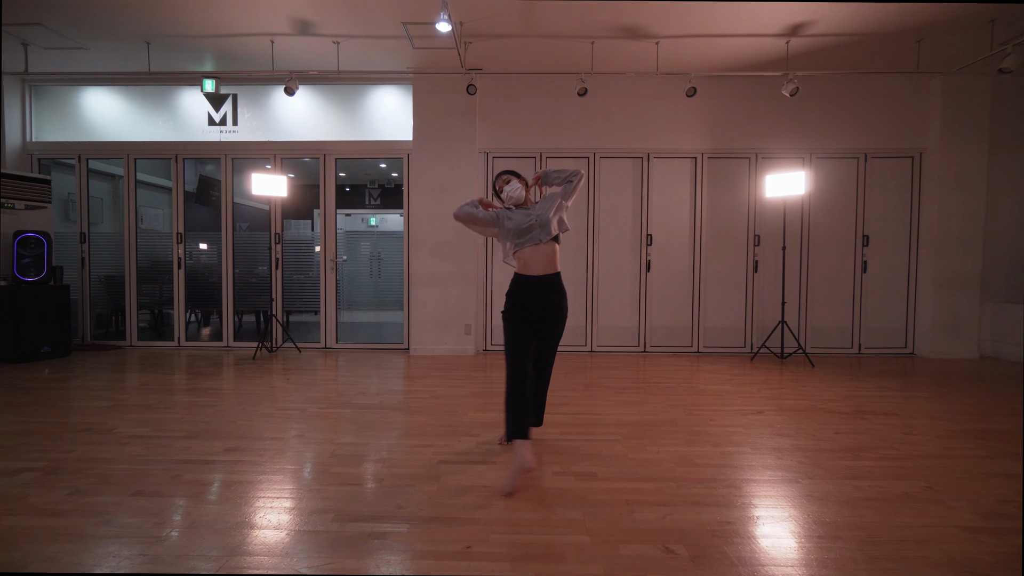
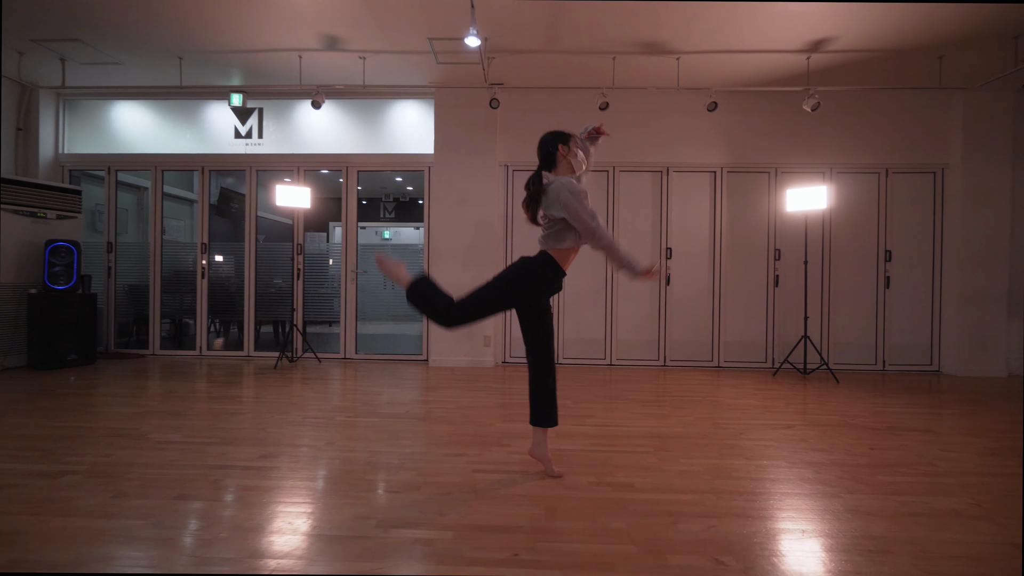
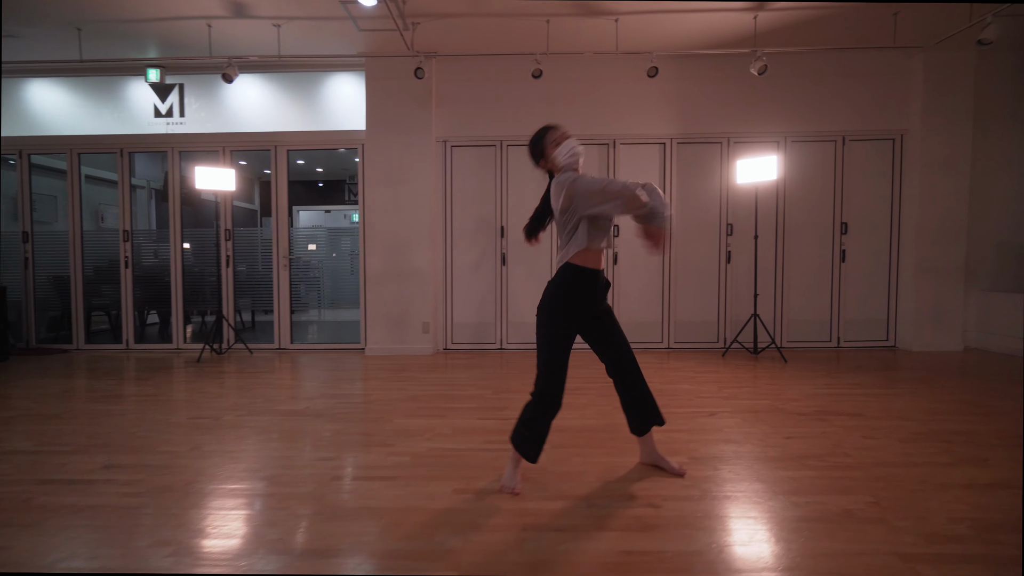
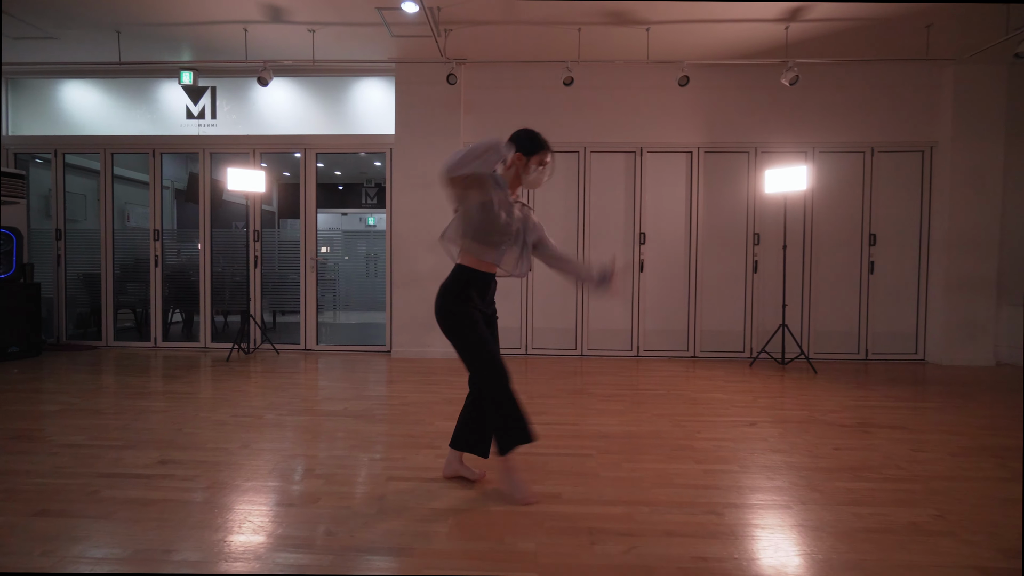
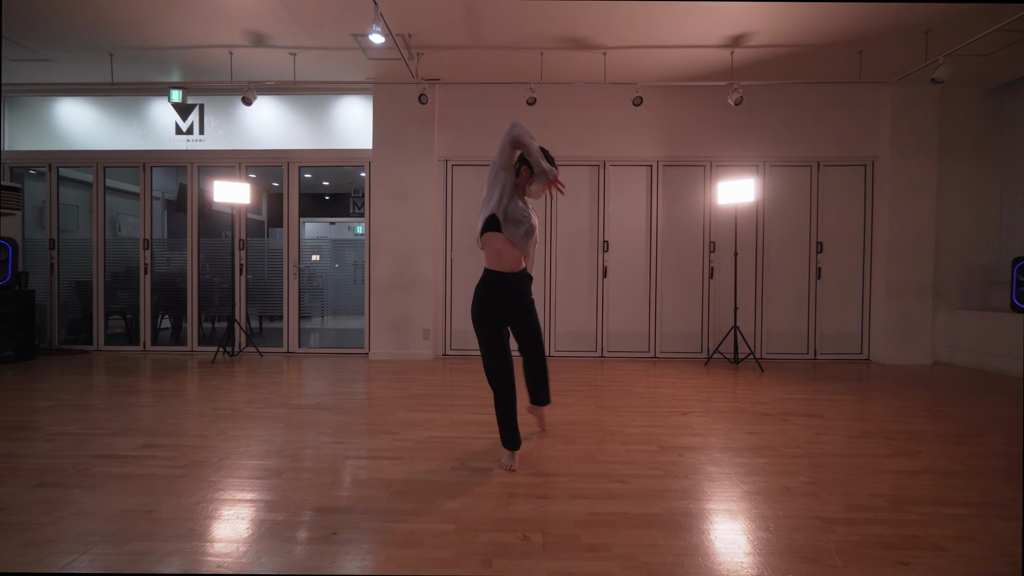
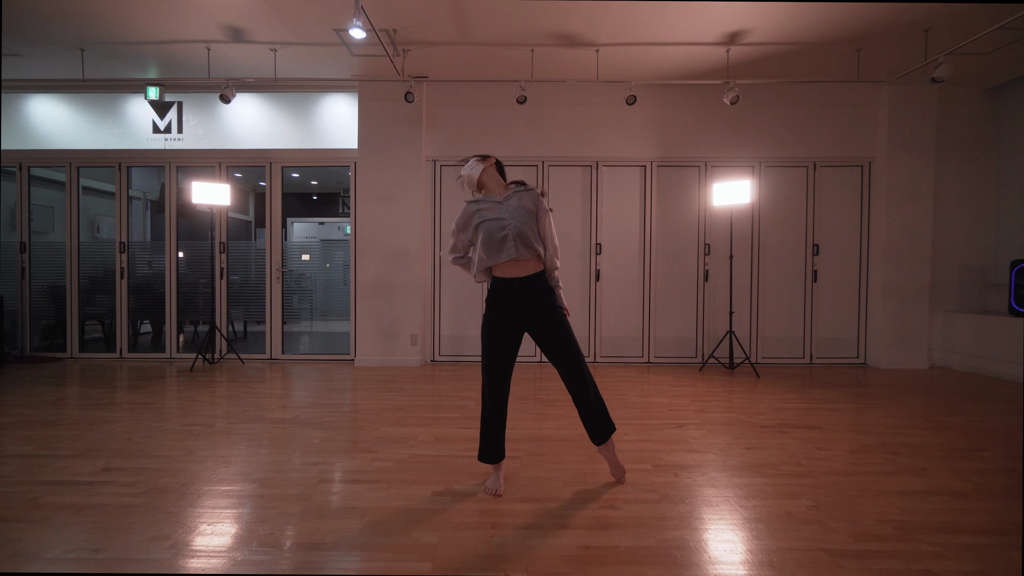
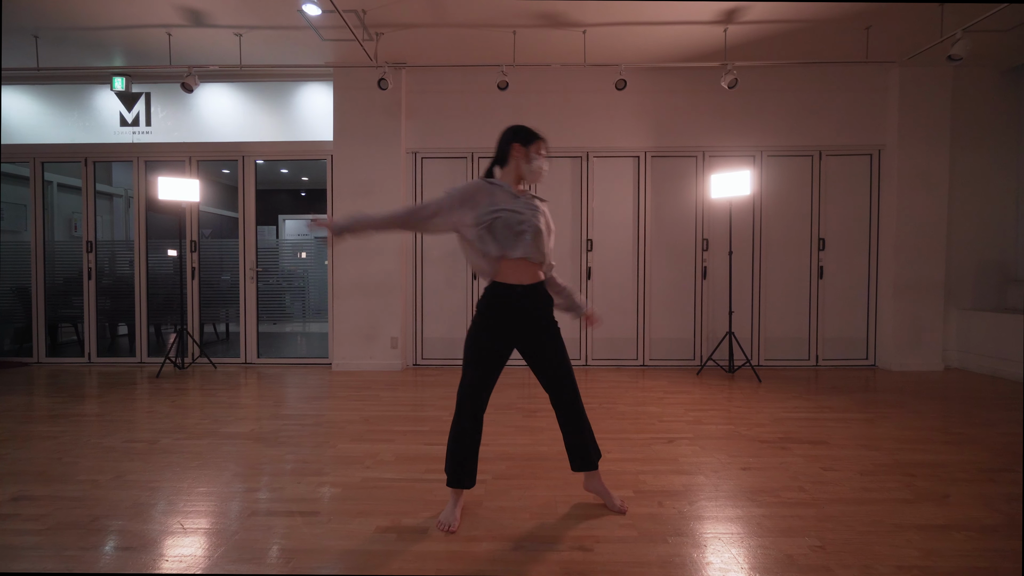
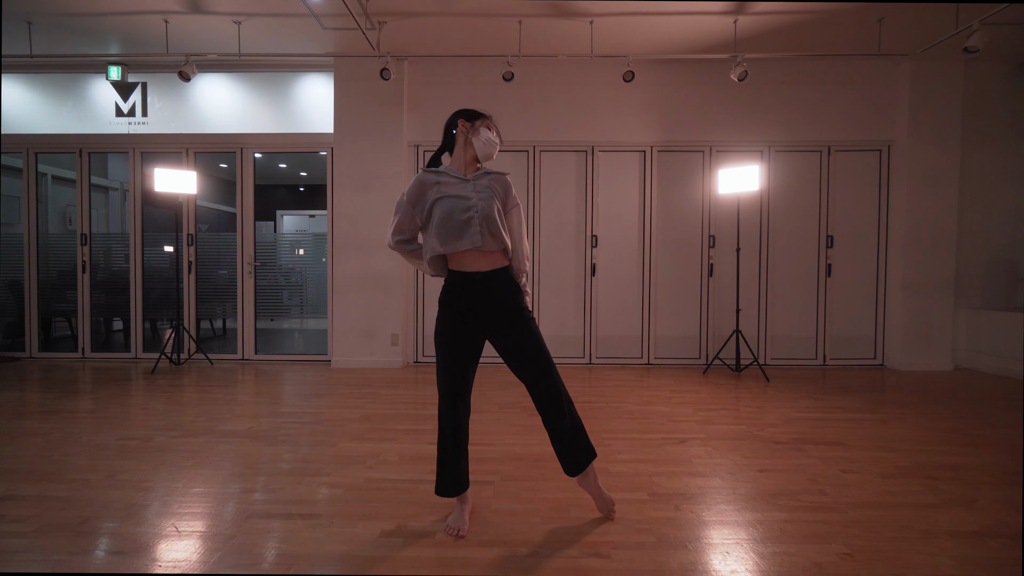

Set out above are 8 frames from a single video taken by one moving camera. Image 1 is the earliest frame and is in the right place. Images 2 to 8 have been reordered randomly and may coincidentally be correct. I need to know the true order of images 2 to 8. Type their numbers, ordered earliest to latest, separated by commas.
3, 7, 6, 8, 5, 4, 2
